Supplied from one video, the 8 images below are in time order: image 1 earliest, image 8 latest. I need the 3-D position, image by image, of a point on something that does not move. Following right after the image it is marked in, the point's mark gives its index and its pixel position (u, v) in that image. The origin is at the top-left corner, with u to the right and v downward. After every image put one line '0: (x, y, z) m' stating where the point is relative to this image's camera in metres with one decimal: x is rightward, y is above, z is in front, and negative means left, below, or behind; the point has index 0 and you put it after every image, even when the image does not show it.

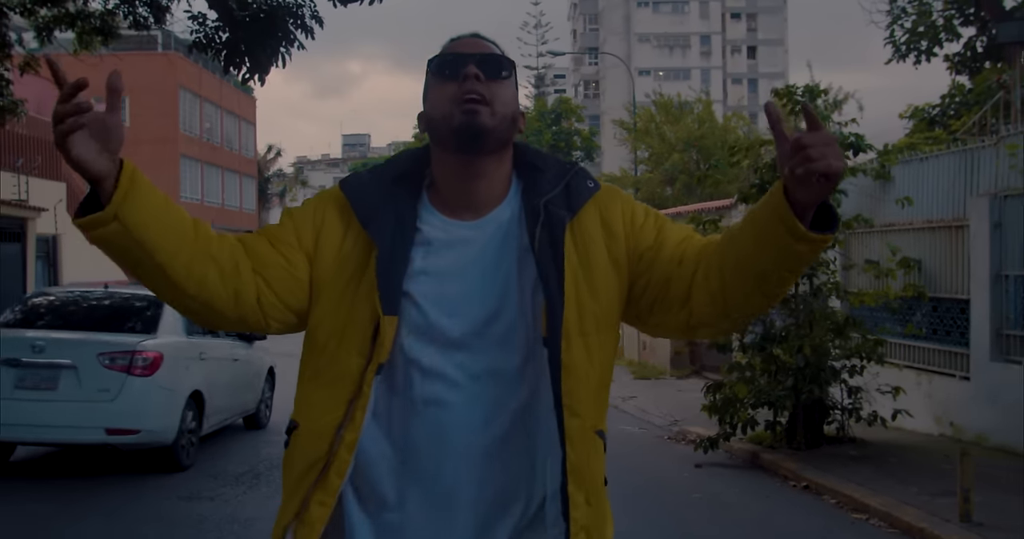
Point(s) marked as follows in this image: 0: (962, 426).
0: (+4.4, -1.5, +9.7) m
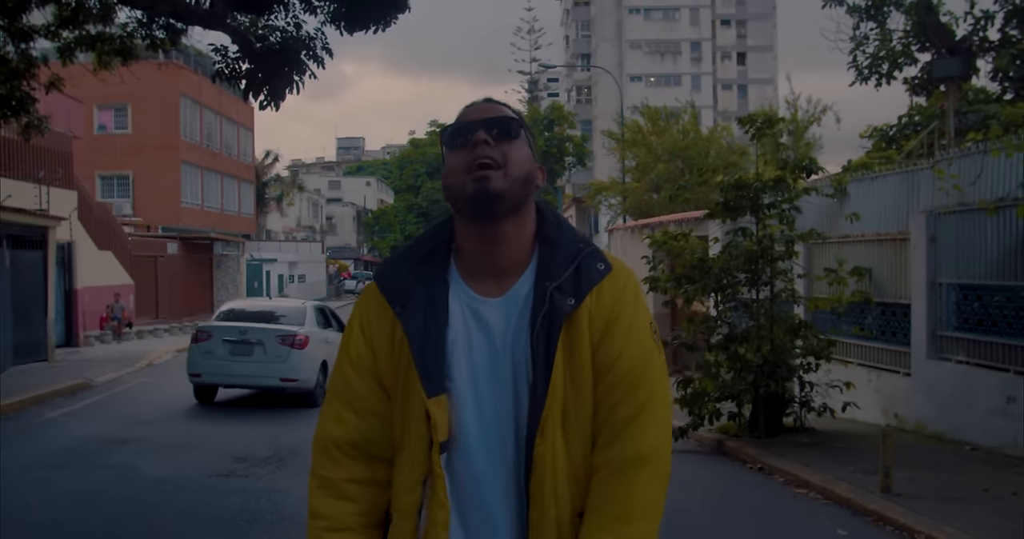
0: (+4.3, -1.6, +11.0) m
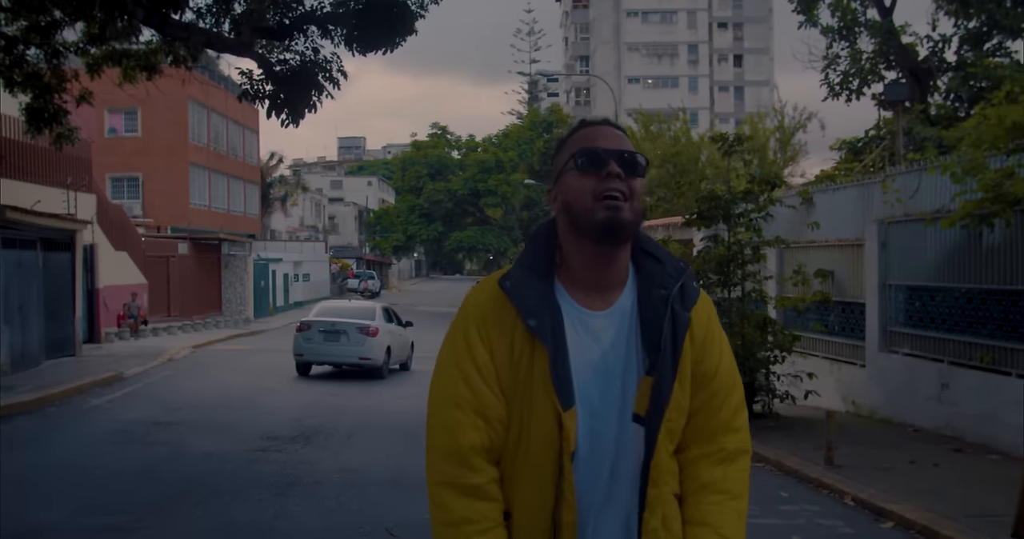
0: (+4.3, -1.6, +12.3) m
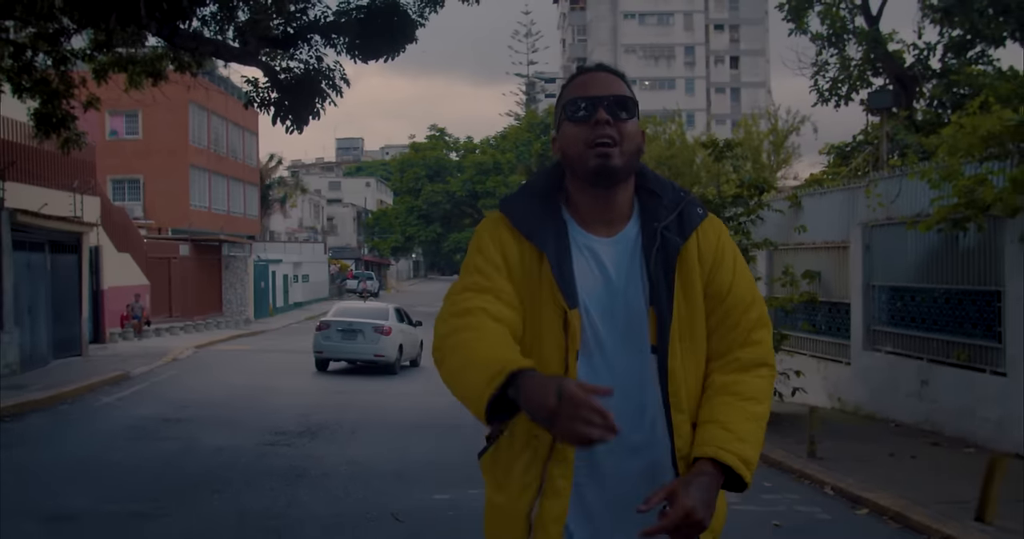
0: (+4.3, -1.7, +12.8) m
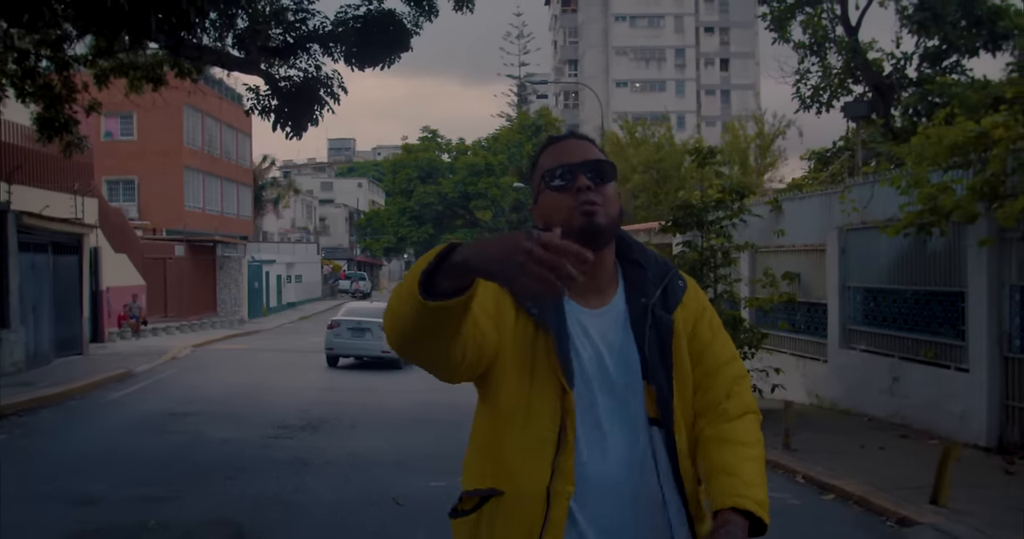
0: (+4.2, -1.7, +13.4) m
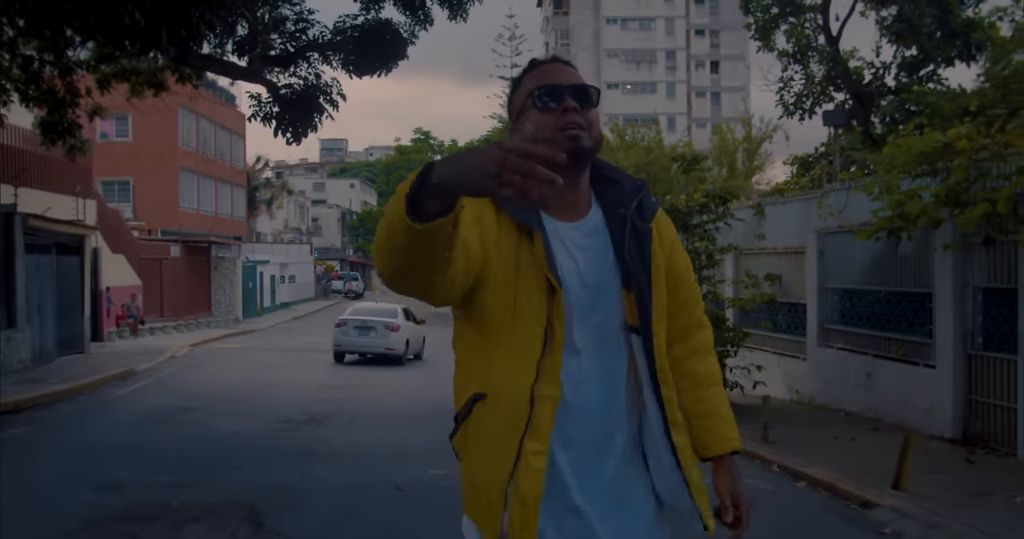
0: (+4.1, -1.7, +14.0) m
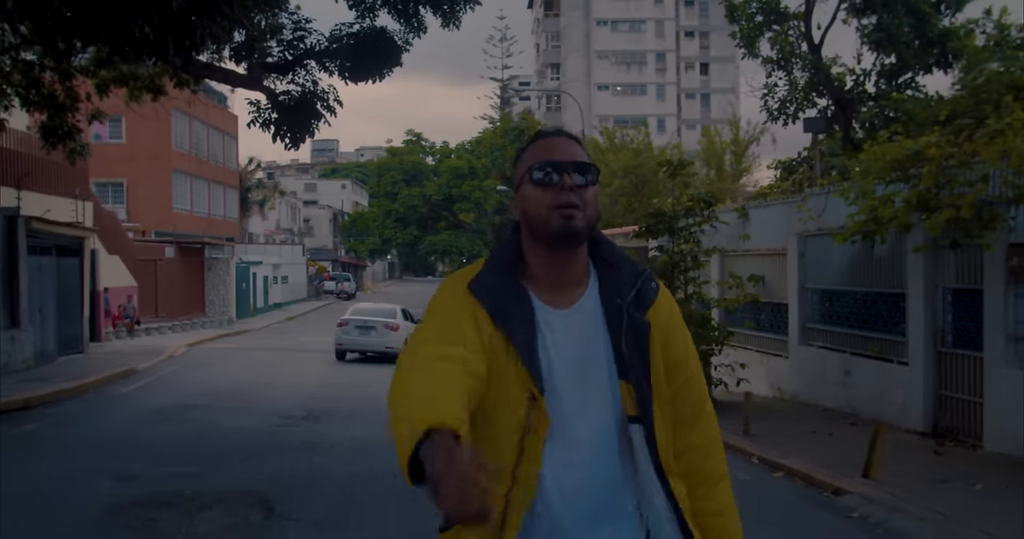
0: (+3.9, -1.7, +14.5) m
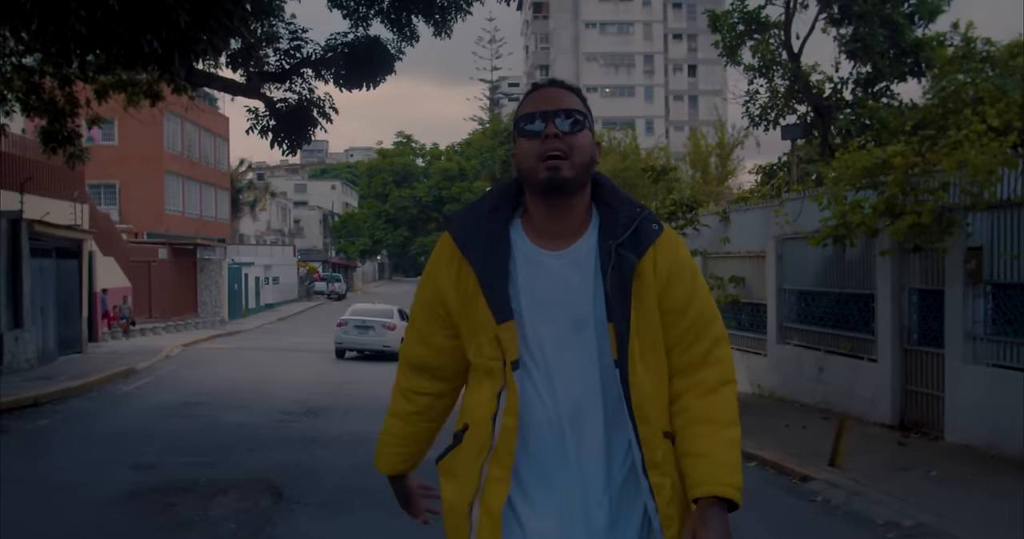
0: (+3.8, -1.7, +15.1) m
